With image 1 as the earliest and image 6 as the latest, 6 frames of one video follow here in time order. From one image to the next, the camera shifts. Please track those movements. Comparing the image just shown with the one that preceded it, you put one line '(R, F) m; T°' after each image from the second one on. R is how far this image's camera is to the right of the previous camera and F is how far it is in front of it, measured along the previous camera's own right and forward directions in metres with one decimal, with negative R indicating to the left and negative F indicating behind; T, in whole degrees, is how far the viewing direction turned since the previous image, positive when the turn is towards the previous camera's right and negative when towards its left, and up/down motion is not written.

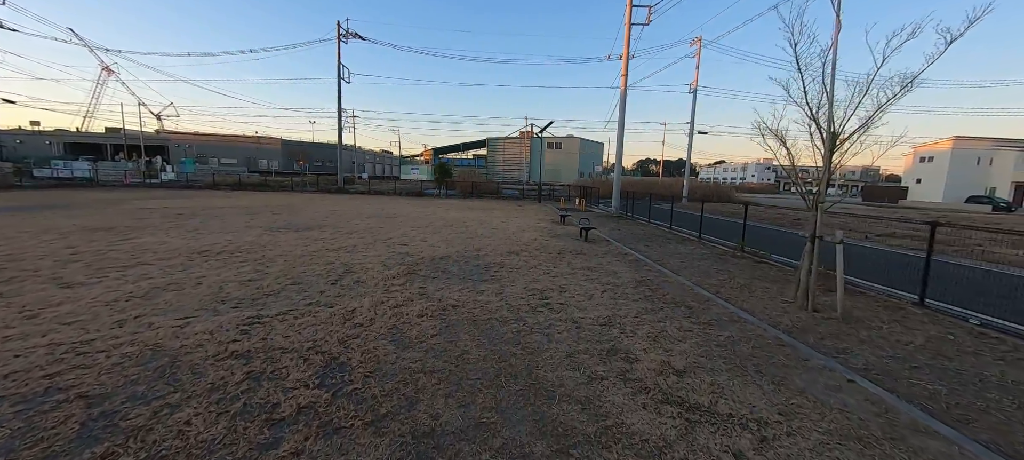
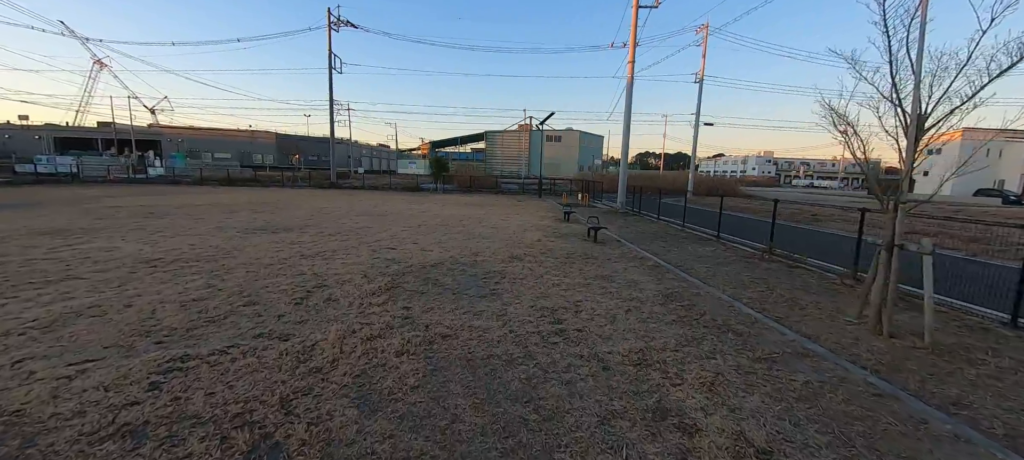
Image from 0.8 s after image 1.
(-0.1, +1.0) m; 0°
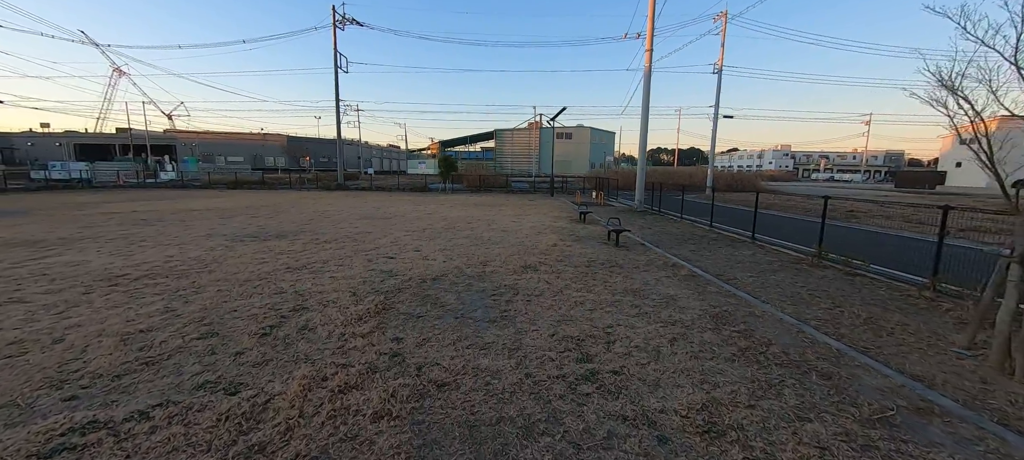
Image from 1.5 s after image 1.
(0.0, +0.9) m; -2°
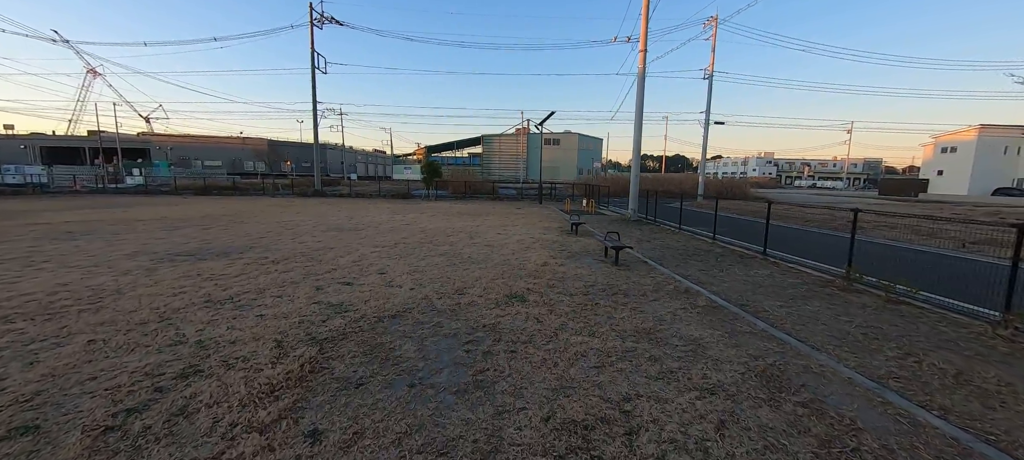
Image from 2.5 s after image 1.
(+0.1, +1.1) m; +2°
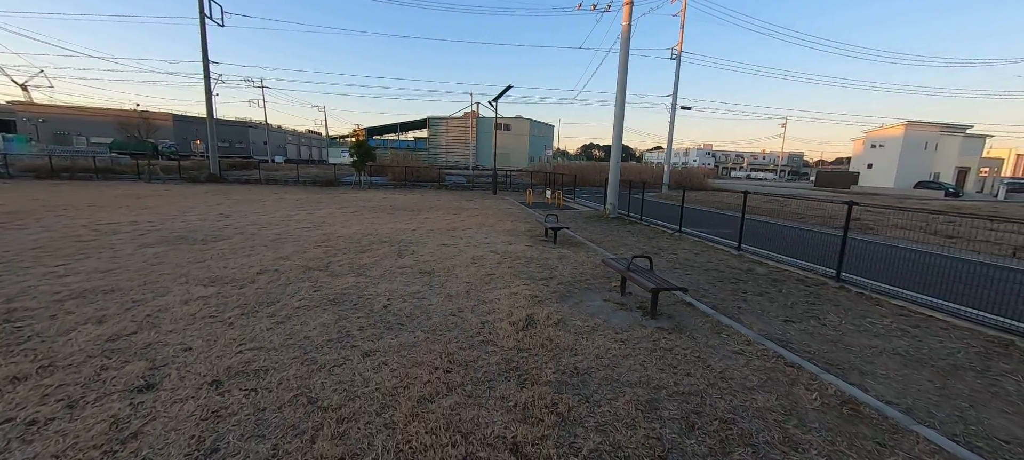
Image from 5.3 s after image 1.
(0.0, +3.4) m; +8°
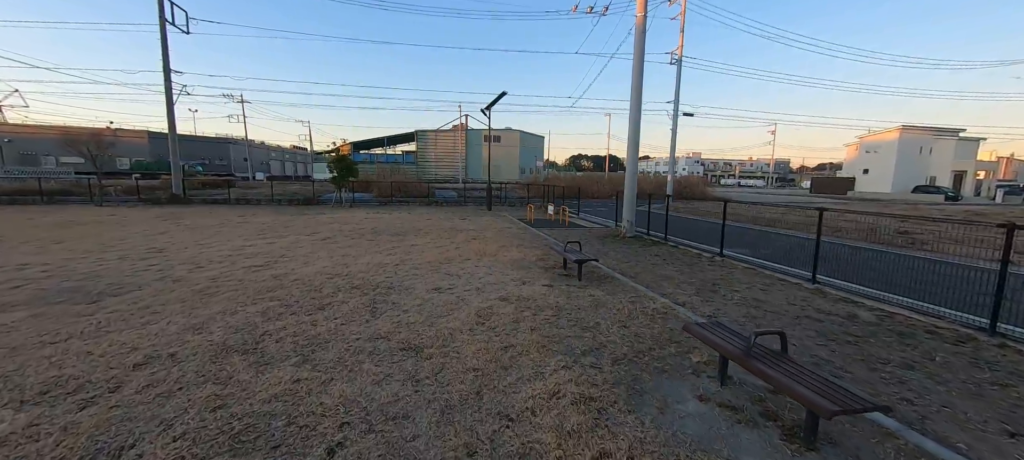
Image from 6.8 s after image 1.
(-0.3, +1.7) m; +2°
